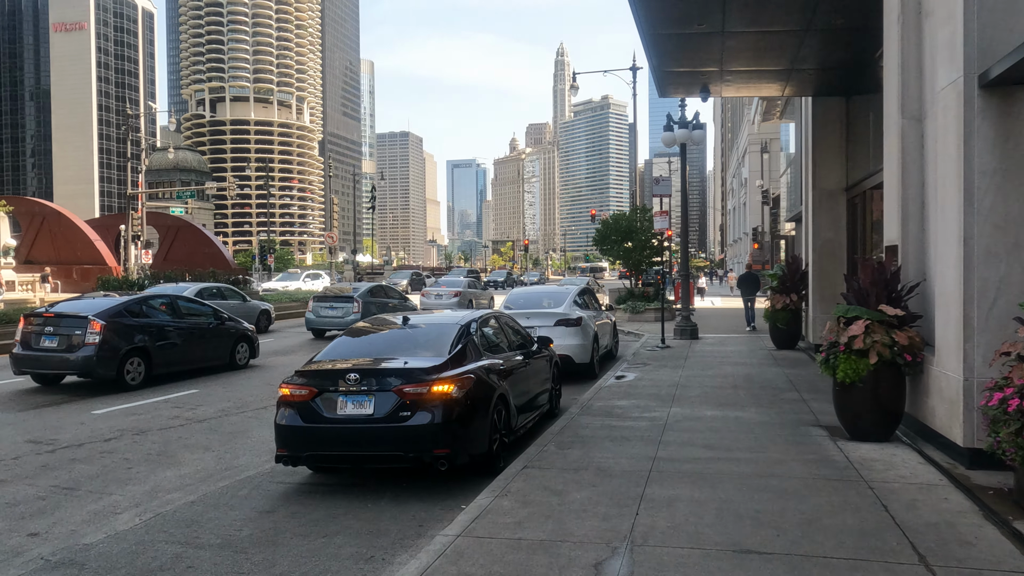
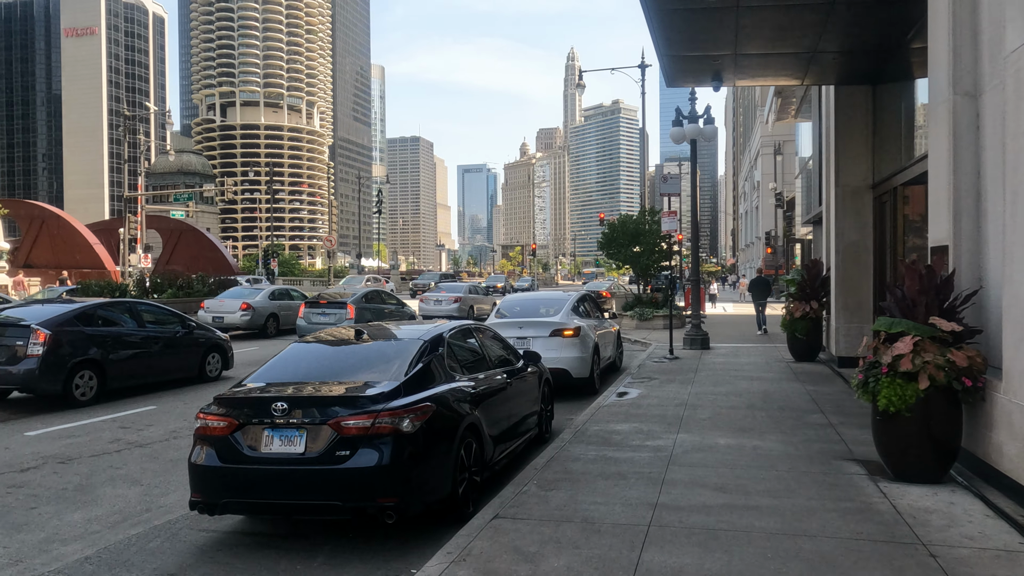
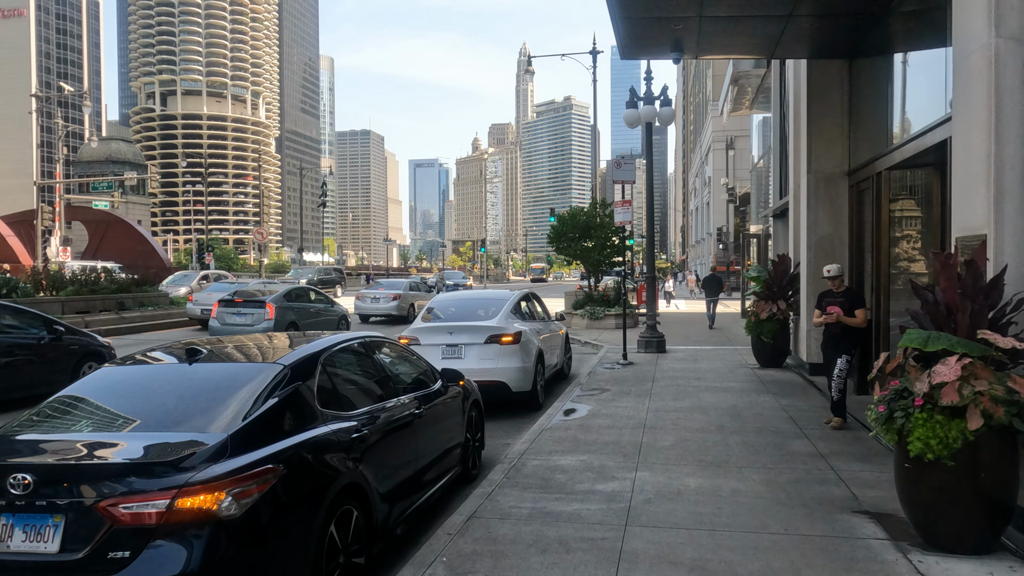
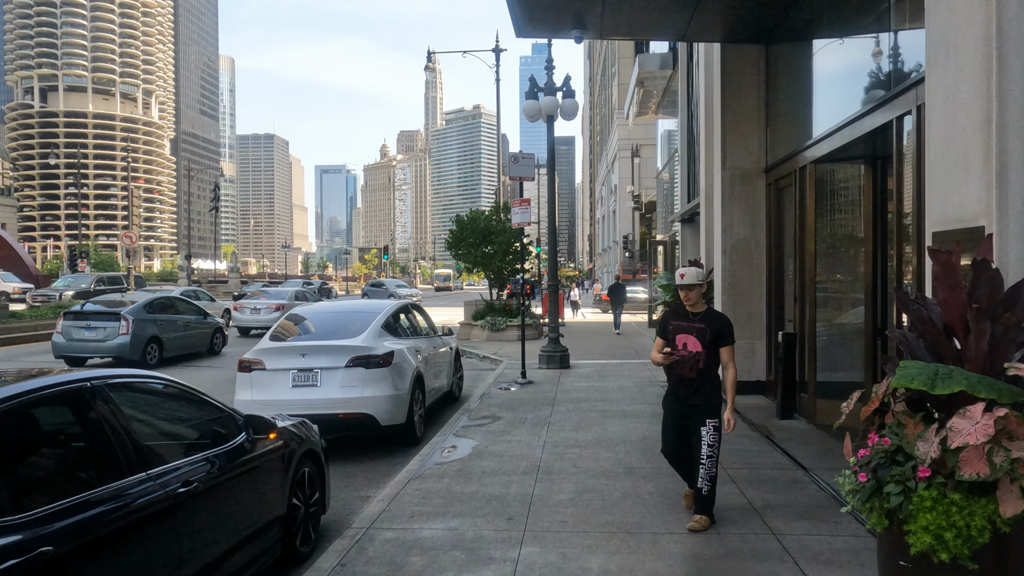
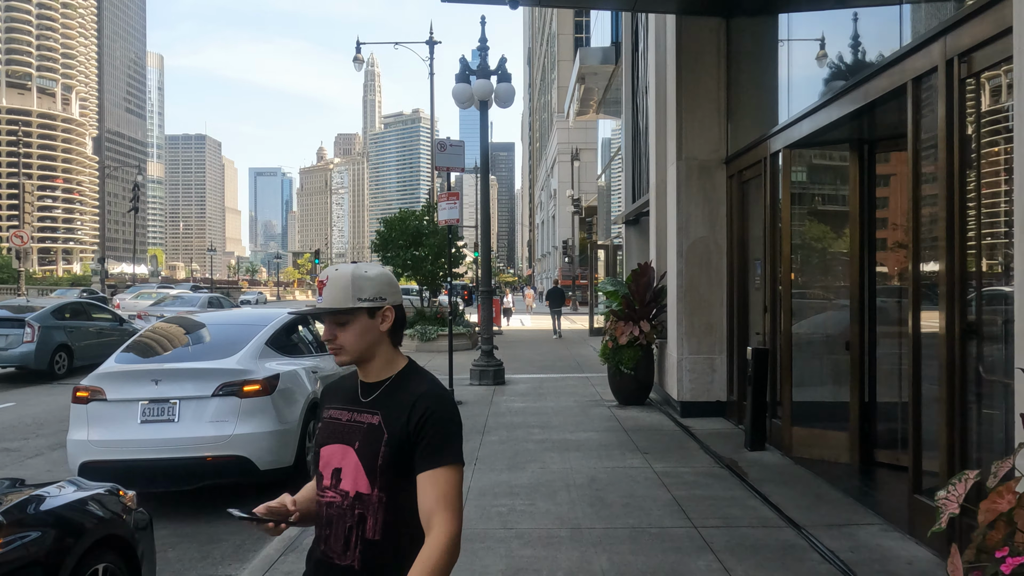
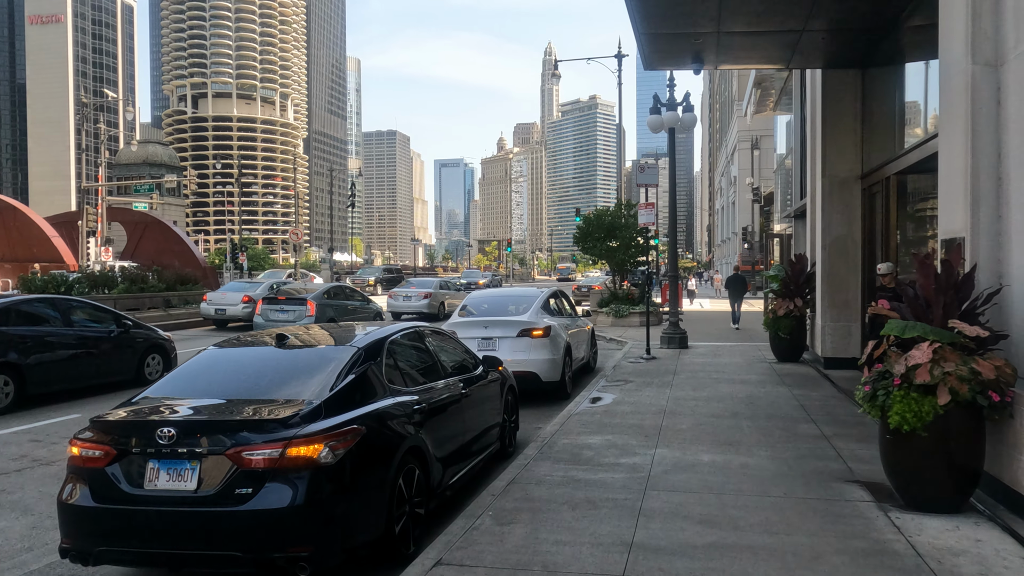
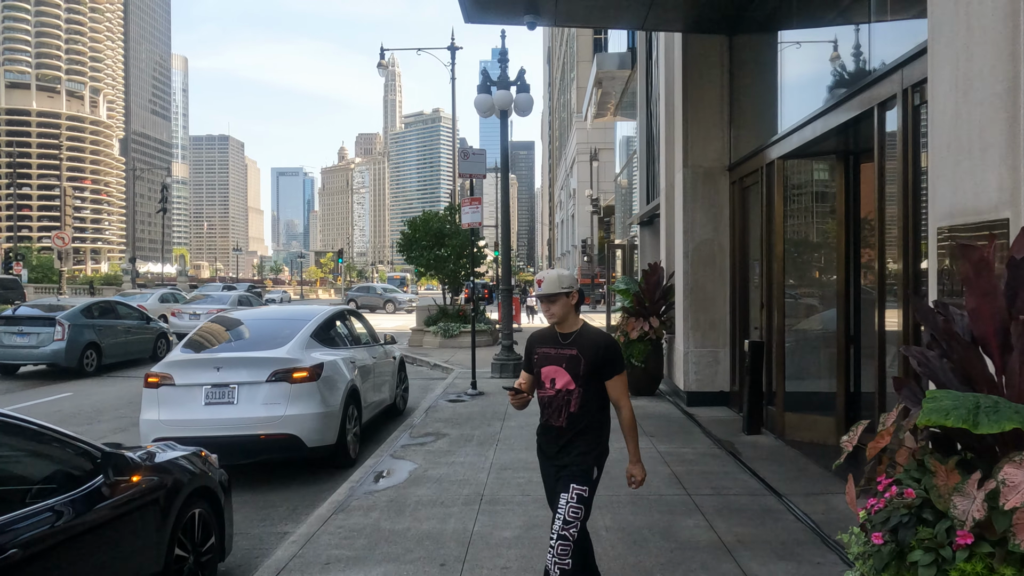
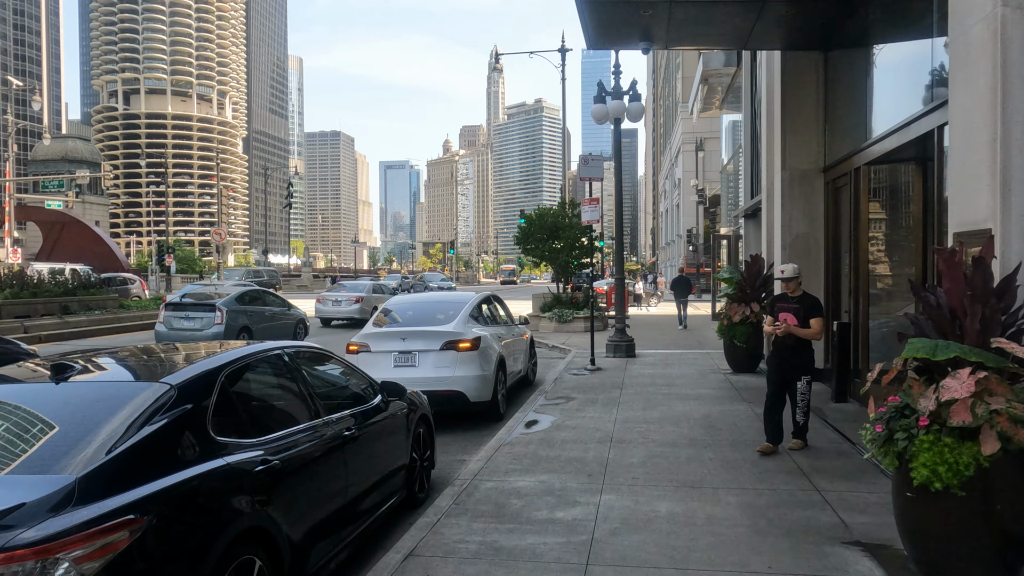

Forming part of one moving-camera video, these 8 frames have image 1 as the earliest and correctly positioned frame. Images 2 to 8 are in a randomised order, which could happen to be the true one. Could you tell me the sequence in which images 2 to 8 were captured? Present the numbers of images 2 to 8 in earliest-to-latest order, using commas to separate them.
2, 6, 3, 8, 4, 7, 5
